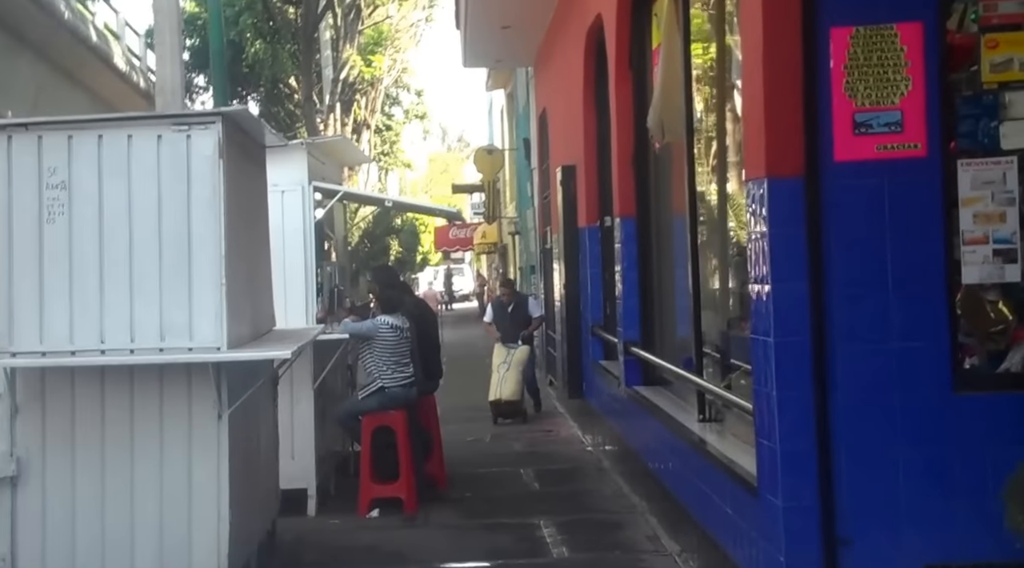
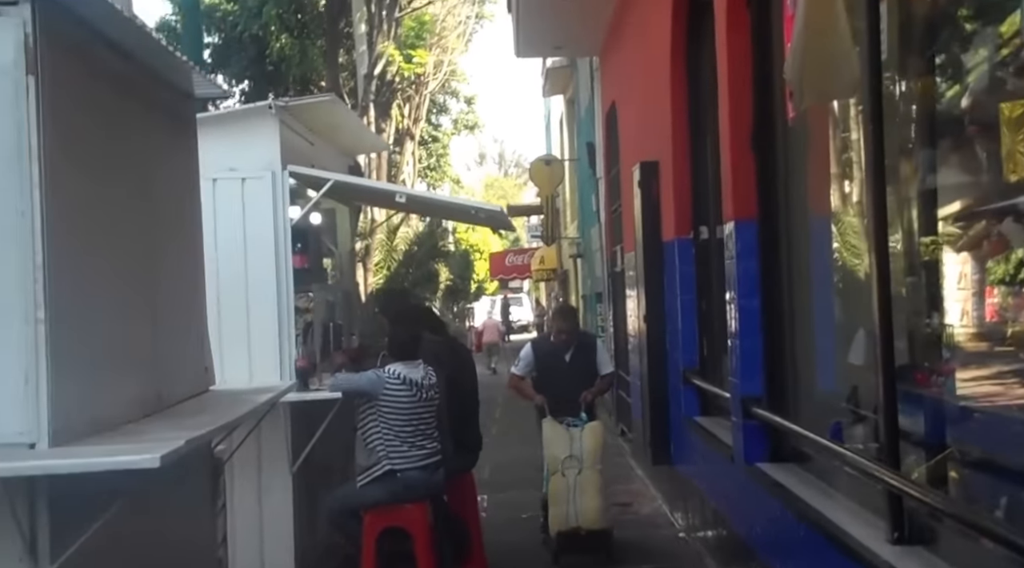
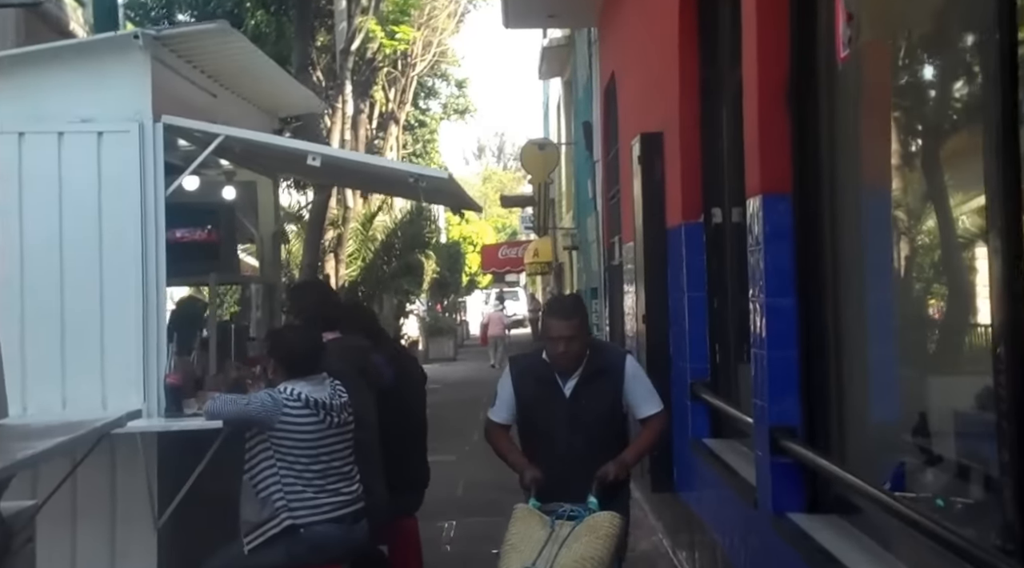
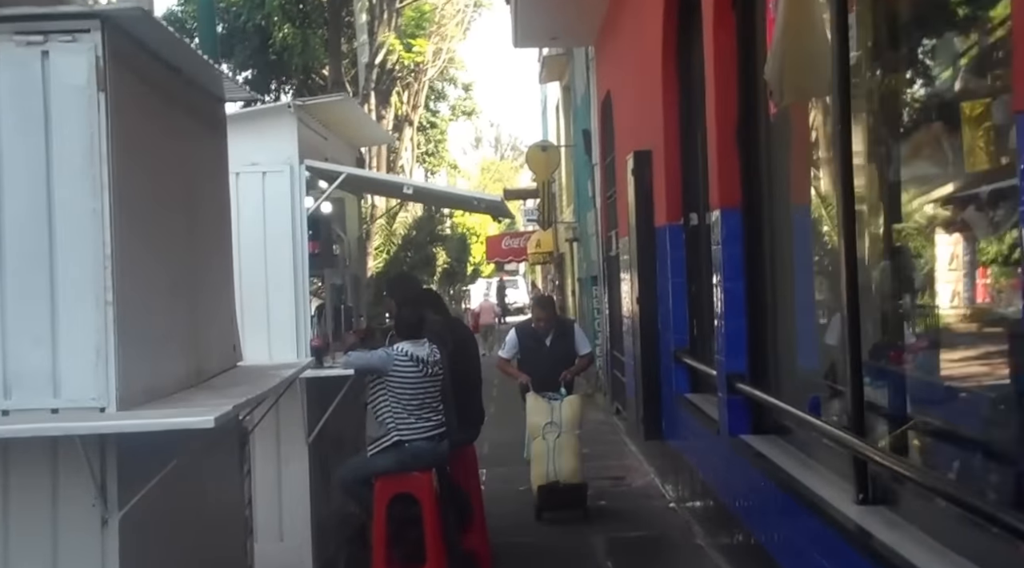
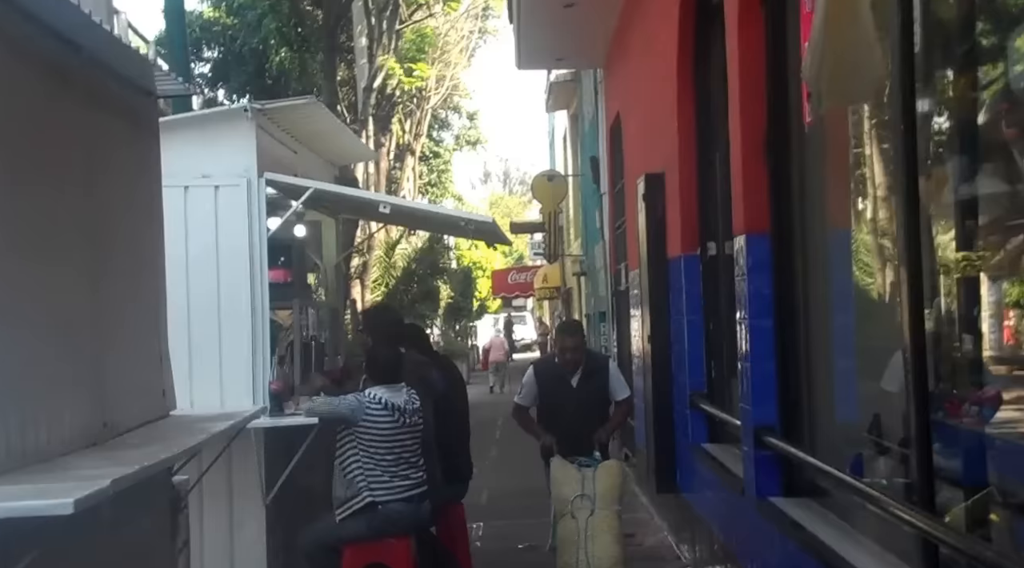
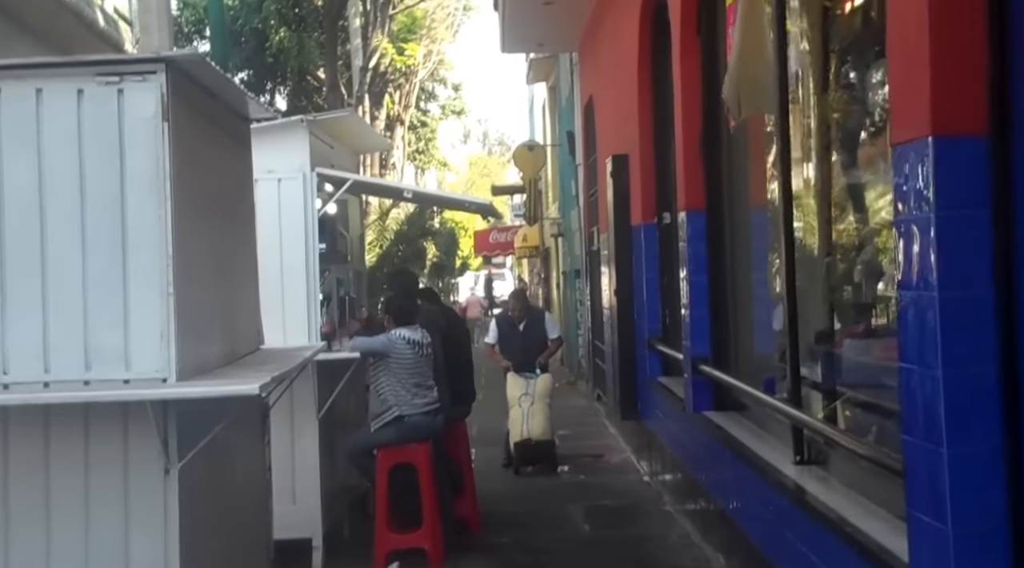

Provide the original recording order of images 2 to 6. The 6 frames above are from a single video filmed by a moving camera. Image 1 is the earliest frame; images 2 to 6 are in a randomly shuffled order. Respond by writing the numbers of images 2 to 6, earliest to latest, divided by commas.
6, 4, 2, 5, 3
